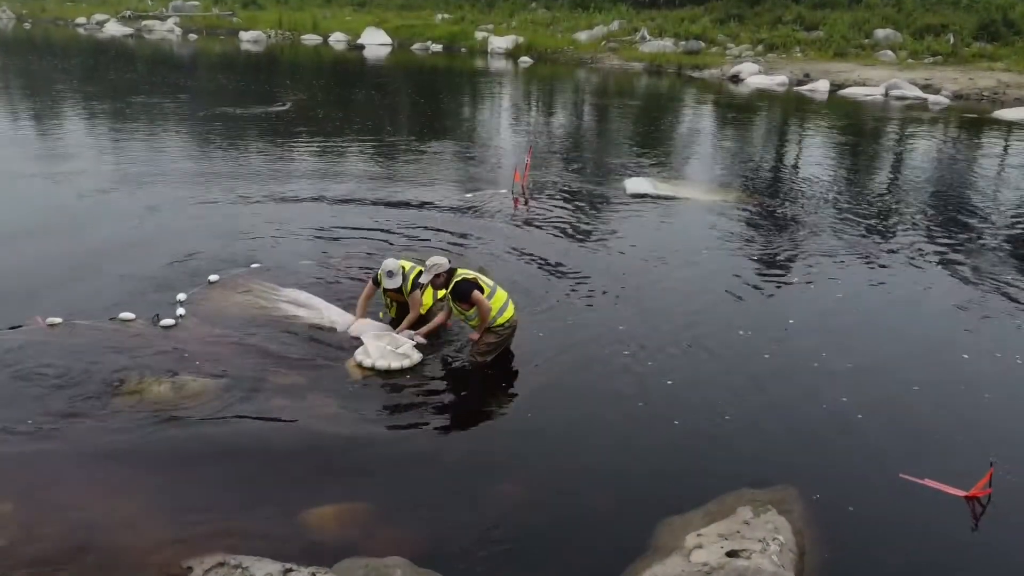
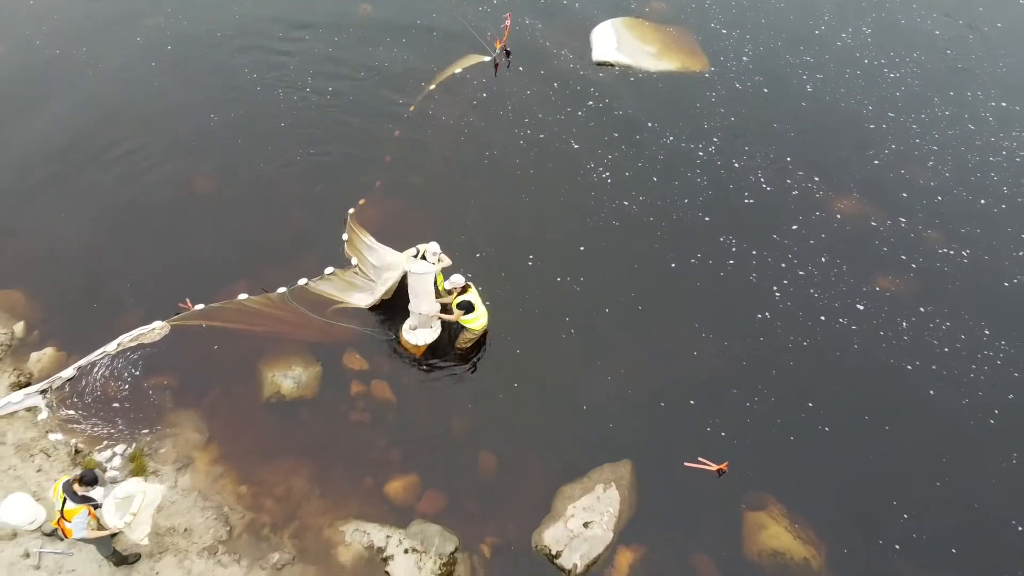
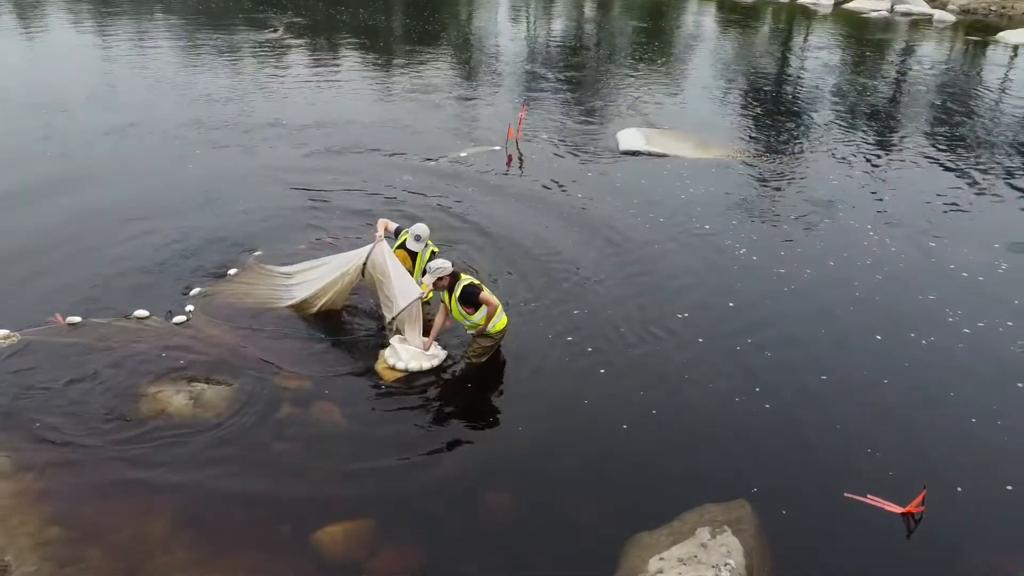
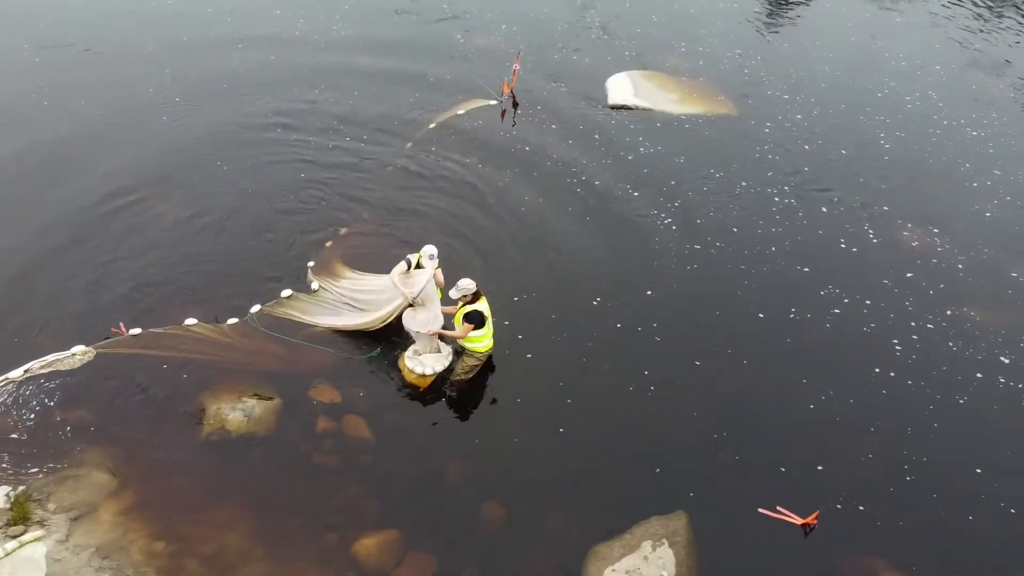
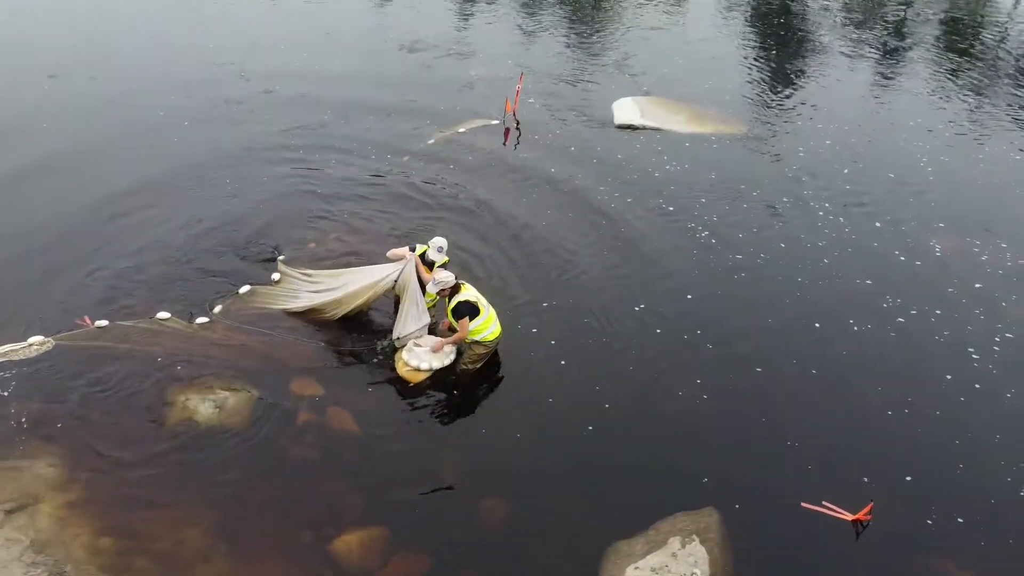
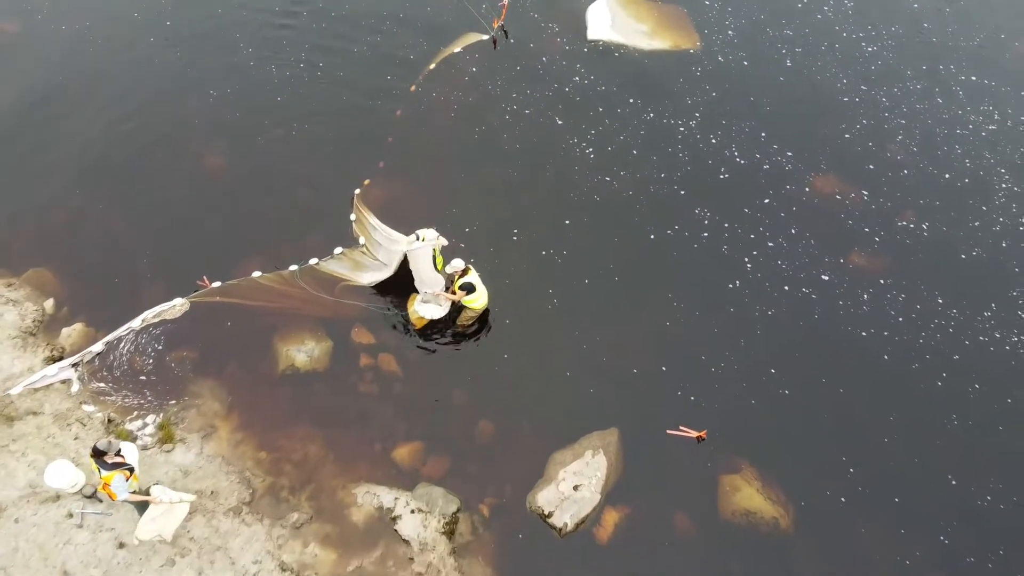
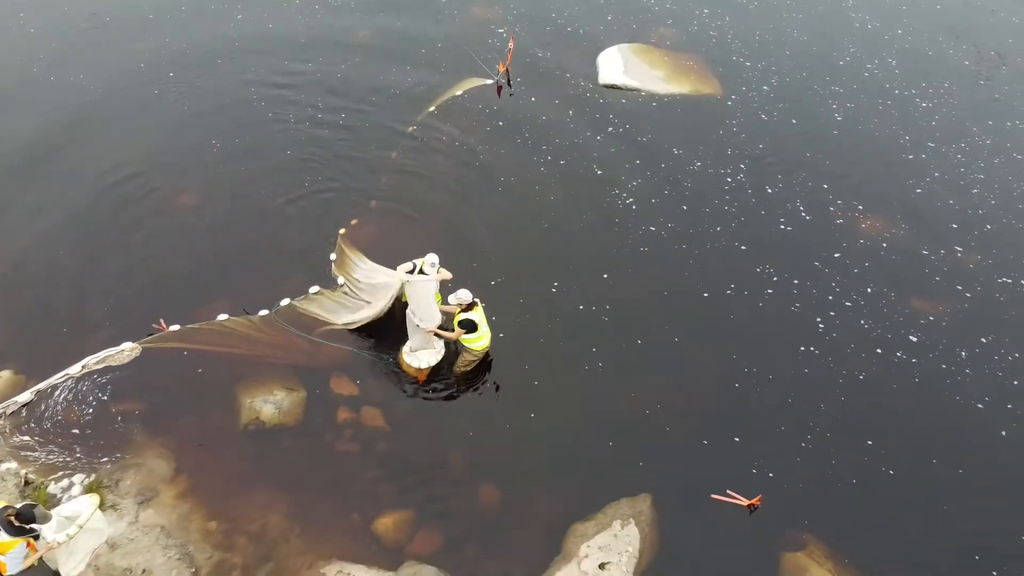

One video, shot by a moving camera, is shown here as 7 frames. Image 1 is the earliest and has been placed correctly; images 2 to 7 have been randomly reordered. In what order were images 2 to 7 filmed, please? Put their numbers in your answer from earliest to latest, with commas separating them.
3, 5, 4, 7, 2, 6
